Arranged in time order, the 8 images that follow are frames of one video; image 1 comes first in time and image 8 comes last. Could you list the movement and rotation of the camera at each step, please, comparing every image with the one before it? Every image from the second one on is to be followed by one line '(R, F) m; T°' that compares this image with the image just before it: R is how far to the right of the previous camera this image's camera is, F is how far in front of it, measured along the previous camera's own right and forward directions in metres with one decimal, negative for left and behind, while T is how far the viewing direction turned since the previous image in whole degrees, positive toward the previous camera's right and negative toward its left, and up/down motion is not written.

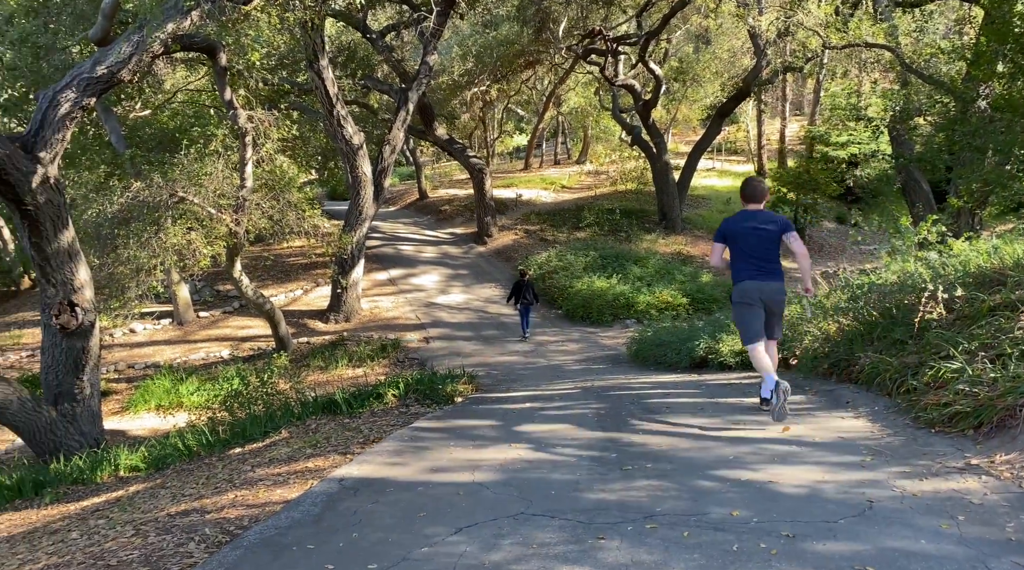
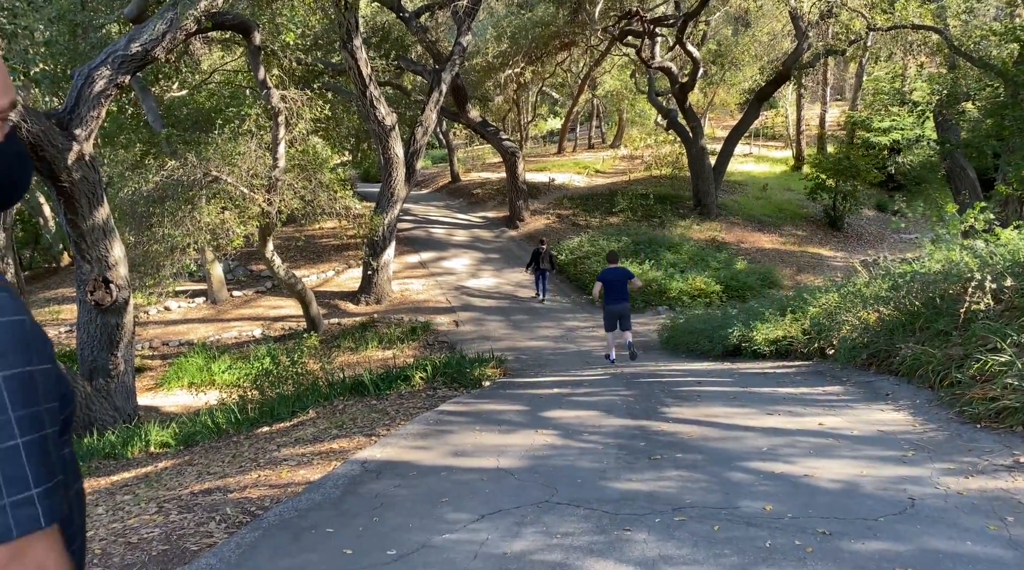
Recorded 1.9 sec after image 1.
(0.0, +0.1) m; -2°
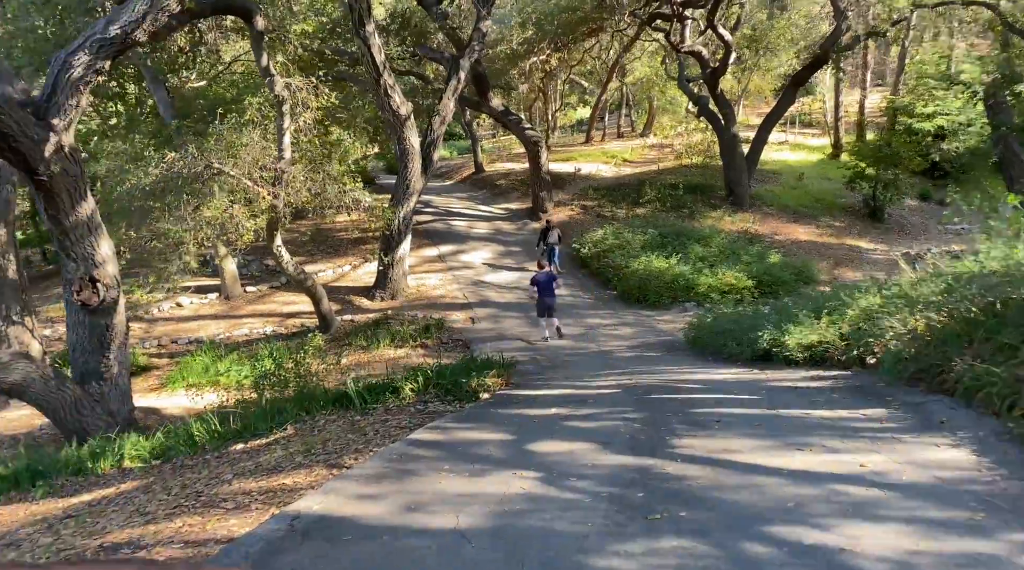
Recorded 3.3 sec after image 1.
(+0.2, +0.8) m; -2°
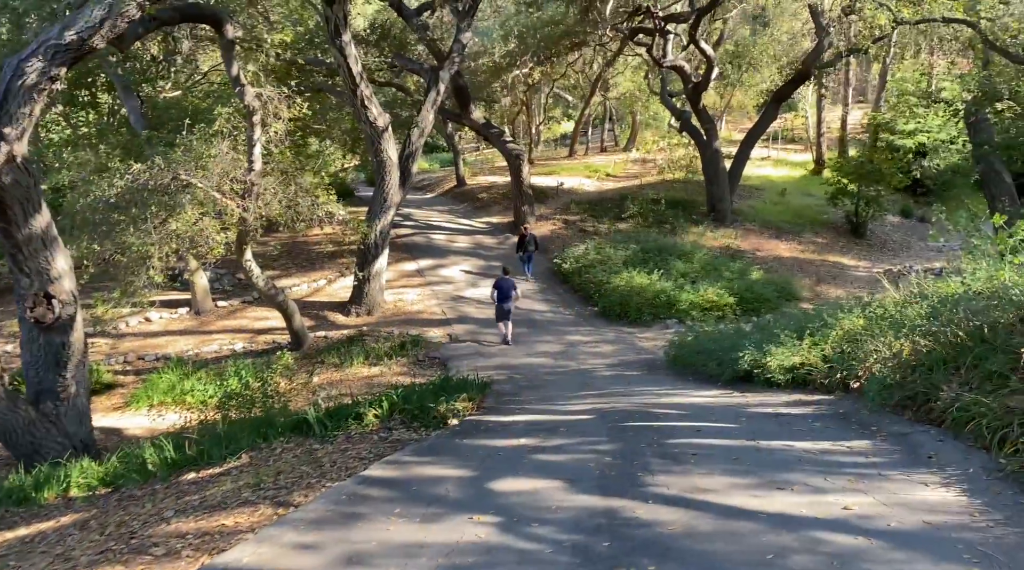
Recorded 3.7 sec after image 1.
(+0.1, +0.3) m; +1°
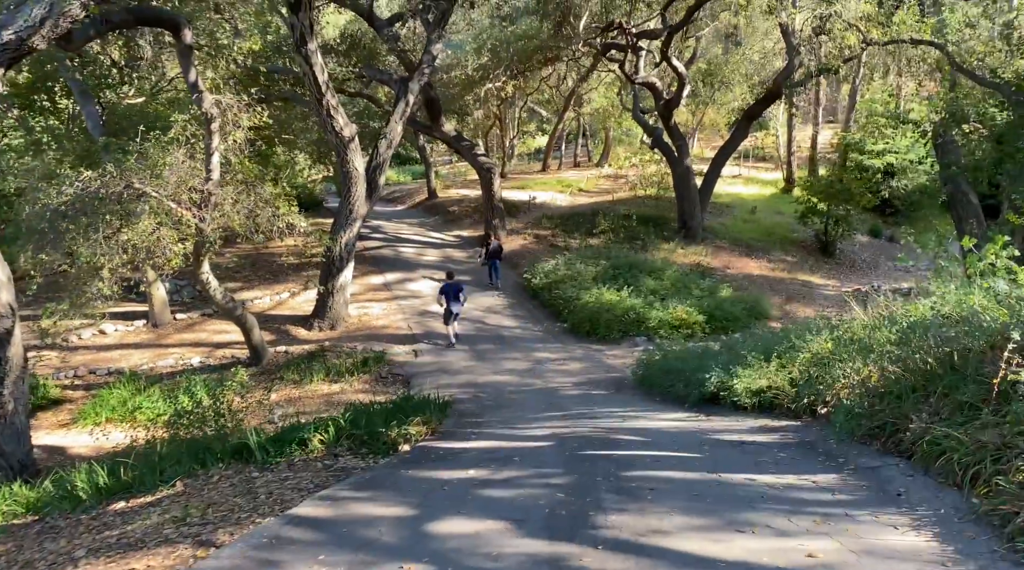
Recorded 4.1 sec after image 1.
(+0.1, +0.3) m; +2°
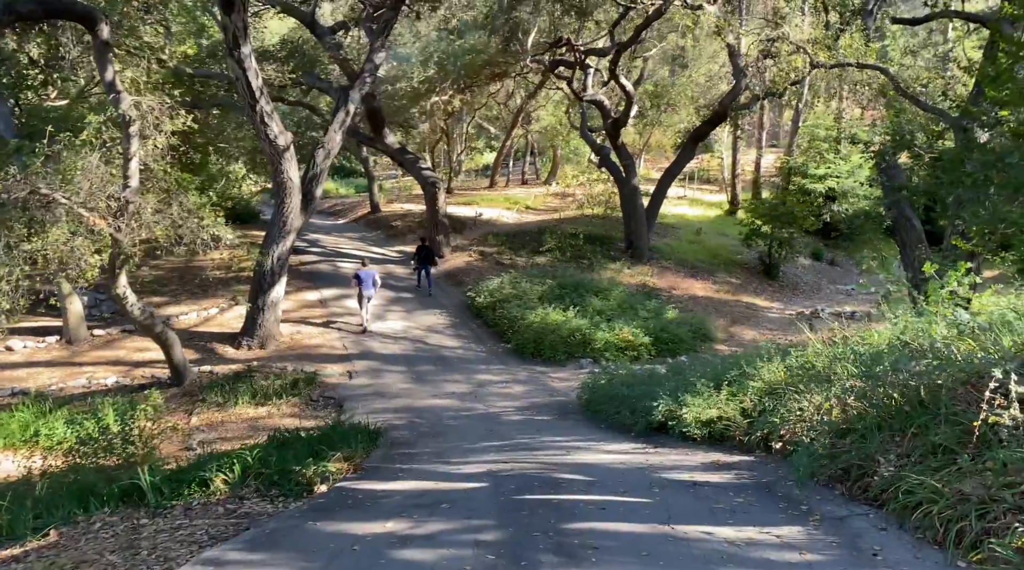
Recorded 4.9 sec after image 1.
(+0.1, +0.6) m; +3°
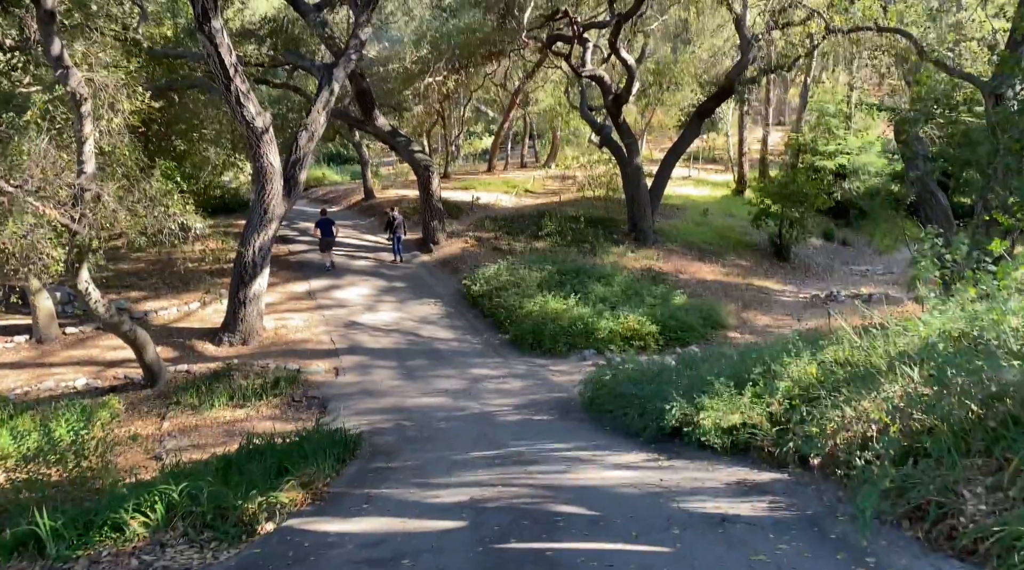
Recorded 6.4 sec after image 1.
(+0.1, +1.1) m; 0°
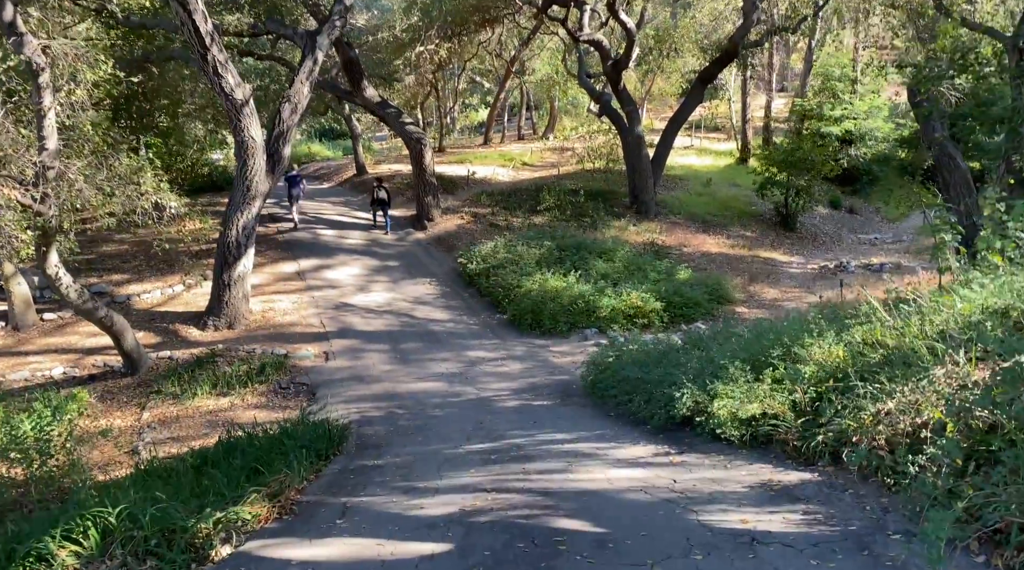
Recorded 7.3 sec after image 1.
(+0.1, +0.7) m; 0°
